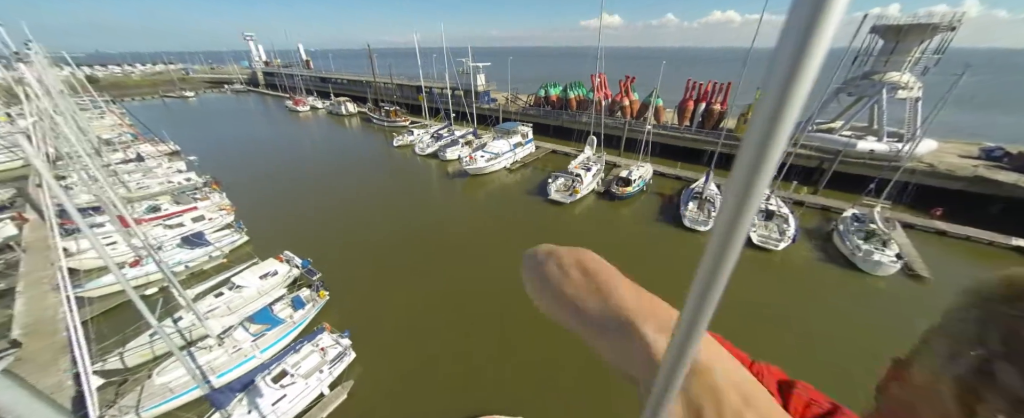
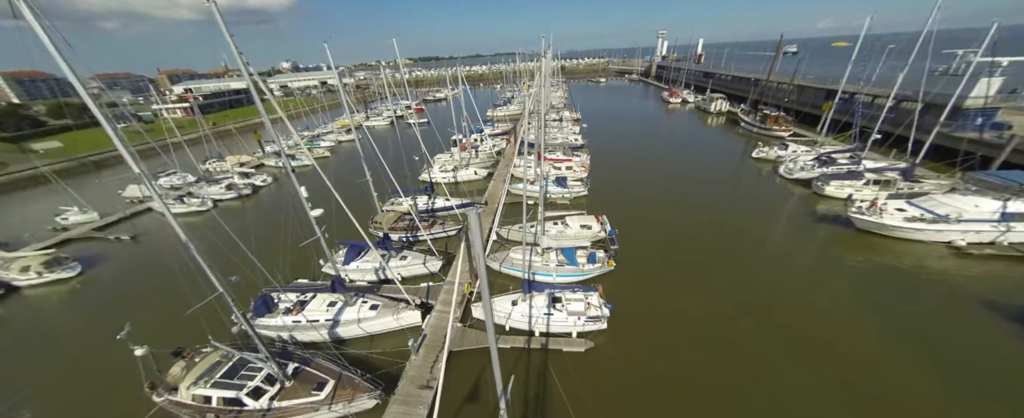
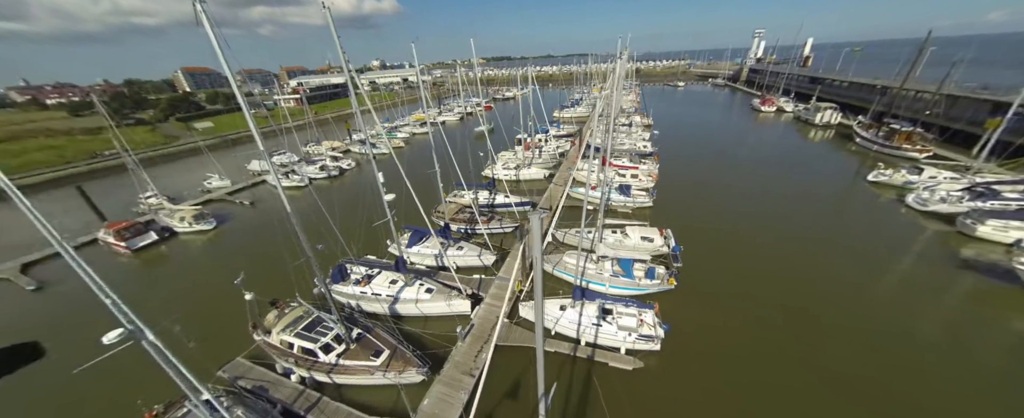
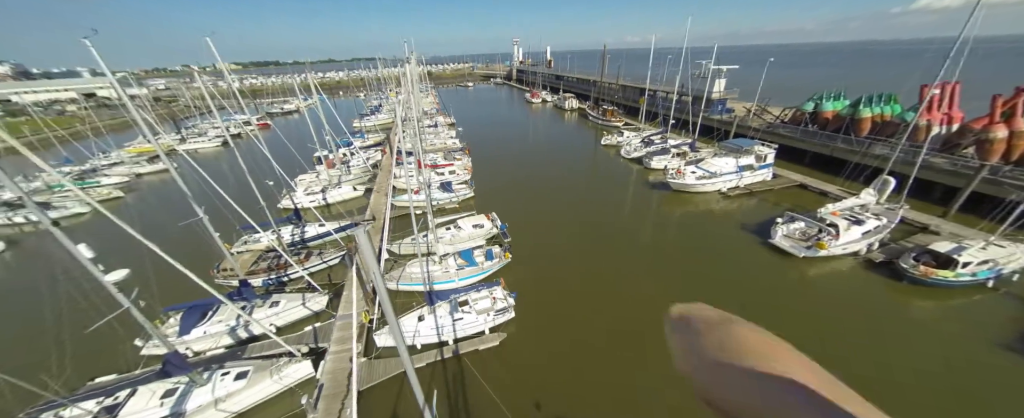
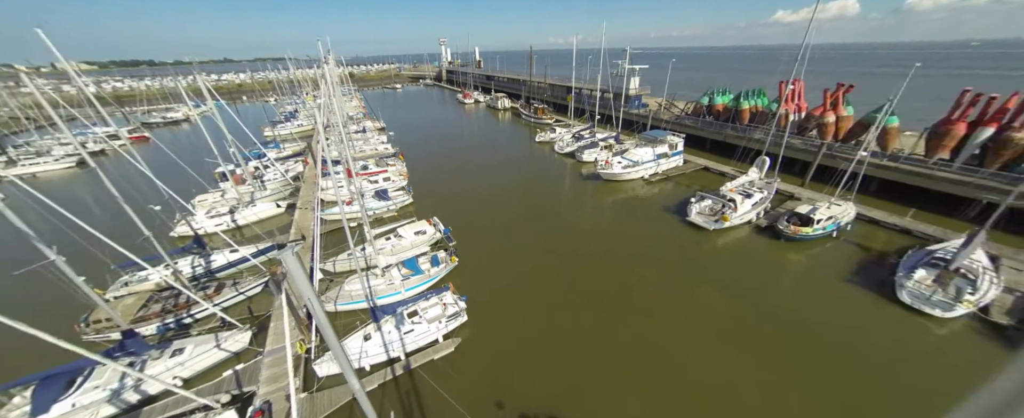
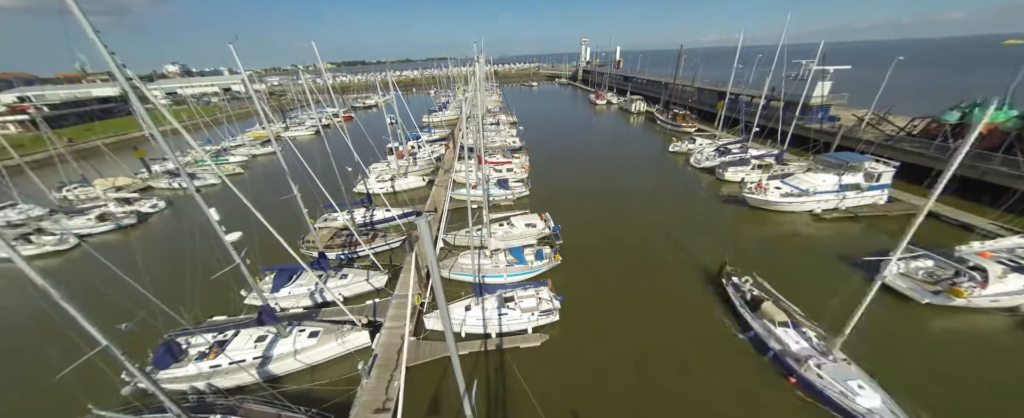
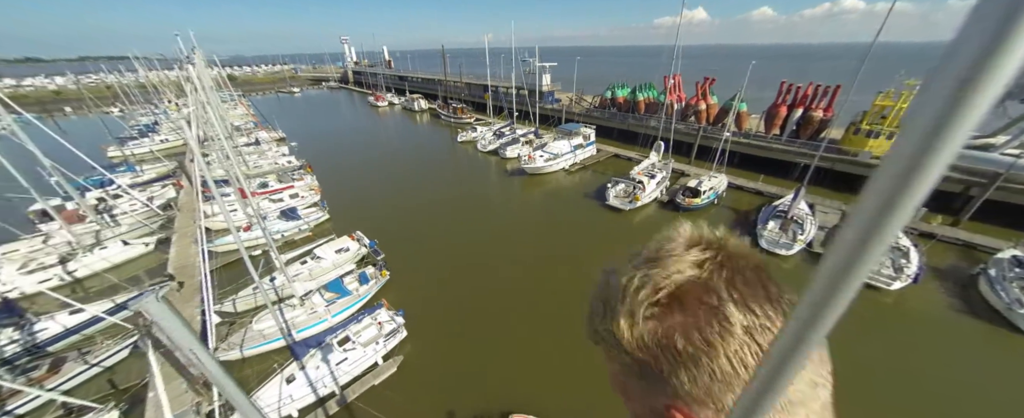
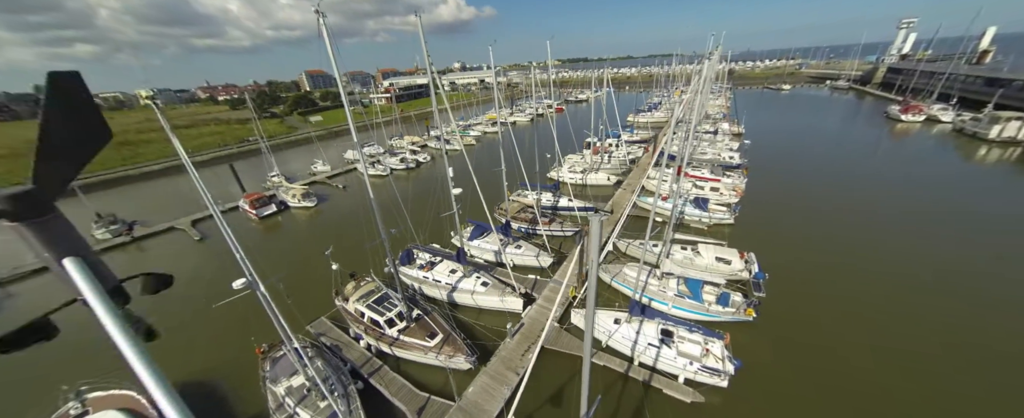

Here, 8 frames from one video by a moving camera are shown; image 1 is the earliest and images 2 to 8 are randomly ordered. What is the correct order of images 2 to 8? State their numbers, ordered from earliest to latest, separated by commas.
7, 5, 4, 6, 2, 3, 8
